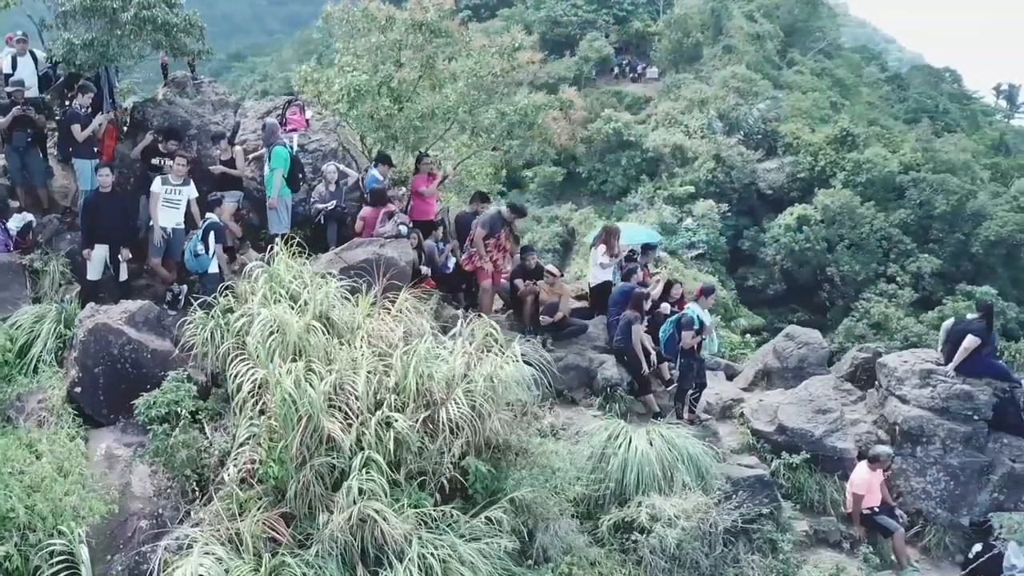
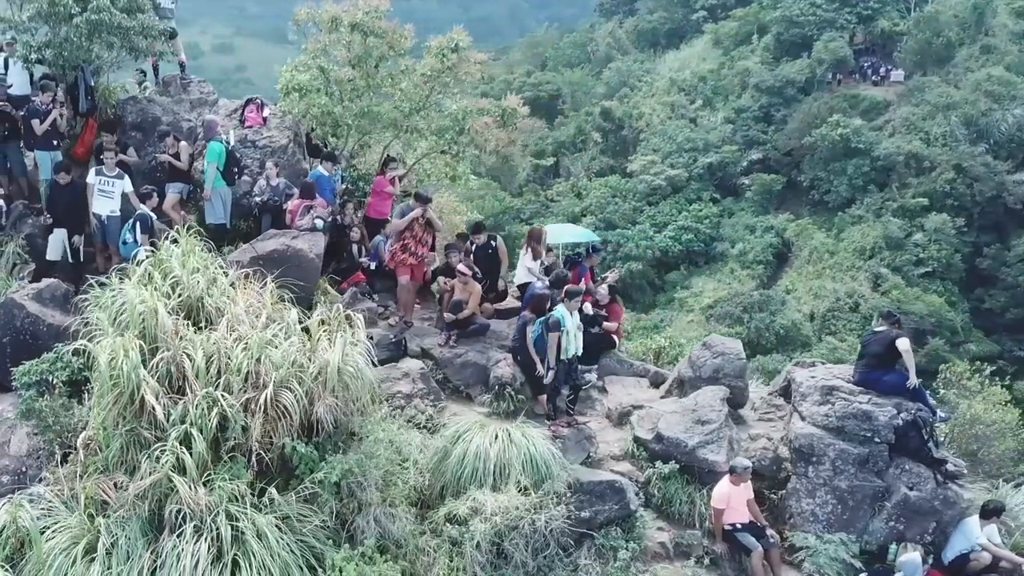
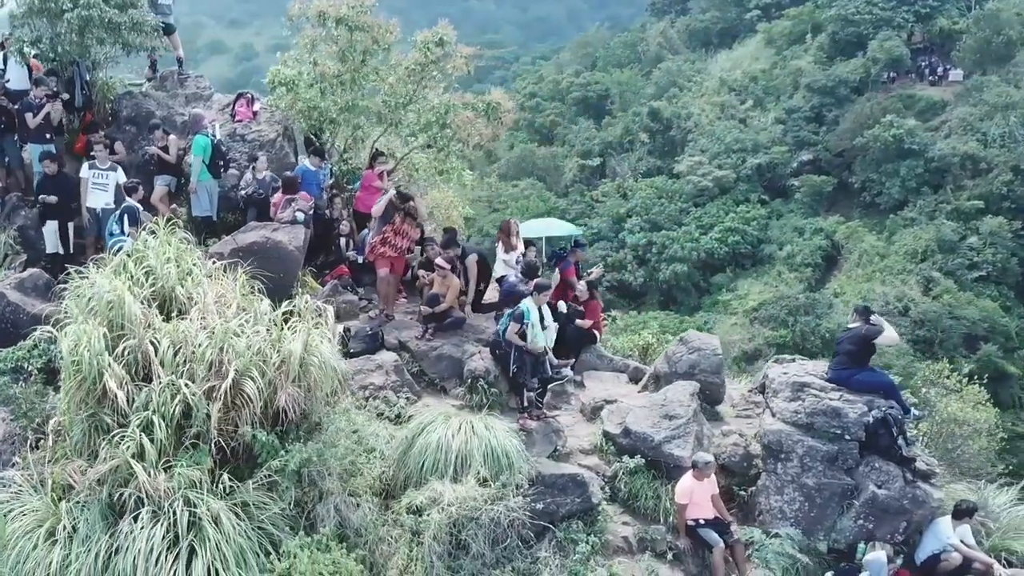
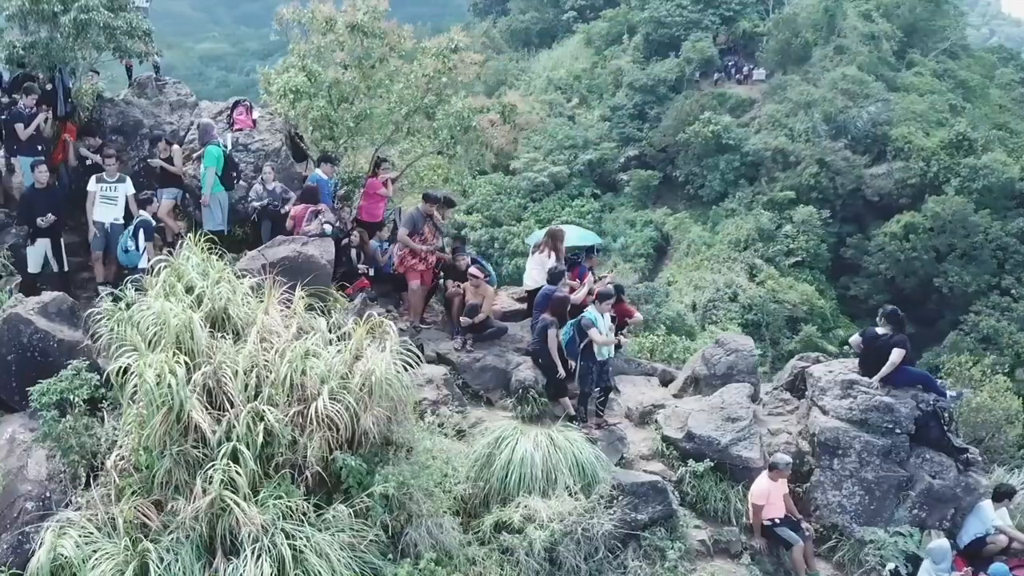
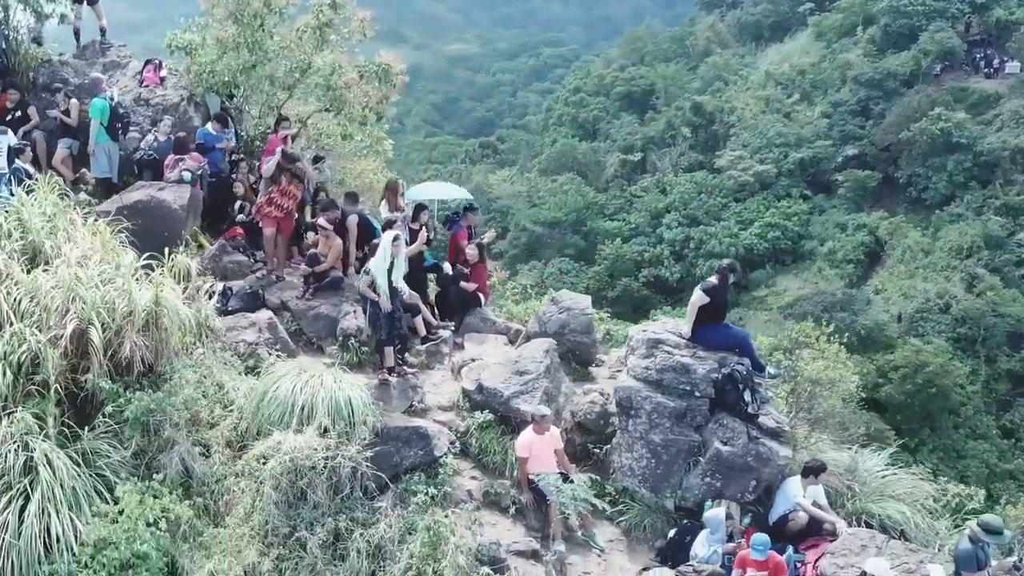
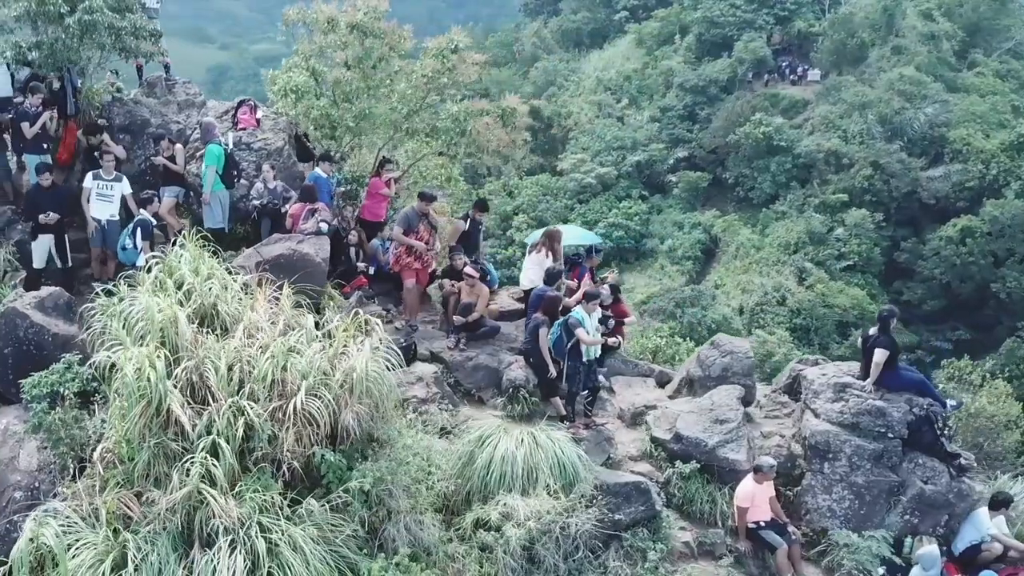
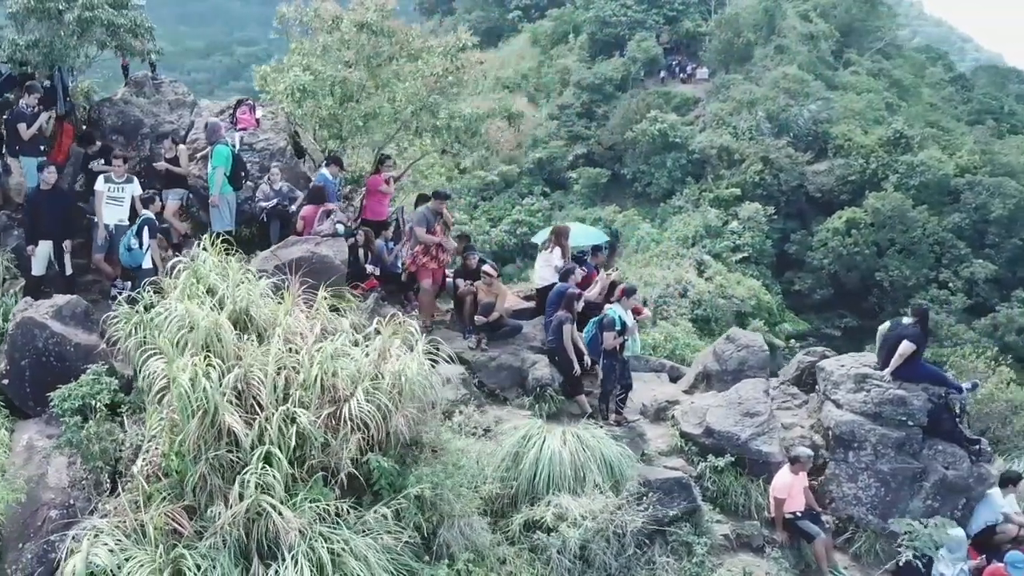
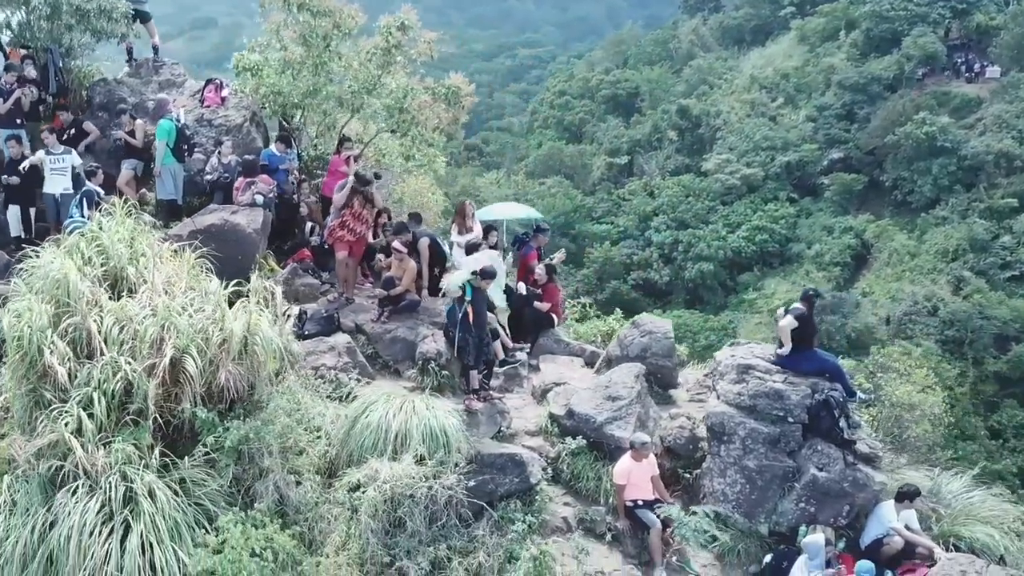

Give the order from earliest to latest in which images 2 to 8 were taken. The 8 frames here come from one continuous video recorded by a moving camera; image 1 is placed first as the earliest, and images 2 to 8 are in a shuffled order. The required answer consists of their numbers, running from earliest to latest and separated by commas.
7, 4, 6, 2, 3, 8, 5
